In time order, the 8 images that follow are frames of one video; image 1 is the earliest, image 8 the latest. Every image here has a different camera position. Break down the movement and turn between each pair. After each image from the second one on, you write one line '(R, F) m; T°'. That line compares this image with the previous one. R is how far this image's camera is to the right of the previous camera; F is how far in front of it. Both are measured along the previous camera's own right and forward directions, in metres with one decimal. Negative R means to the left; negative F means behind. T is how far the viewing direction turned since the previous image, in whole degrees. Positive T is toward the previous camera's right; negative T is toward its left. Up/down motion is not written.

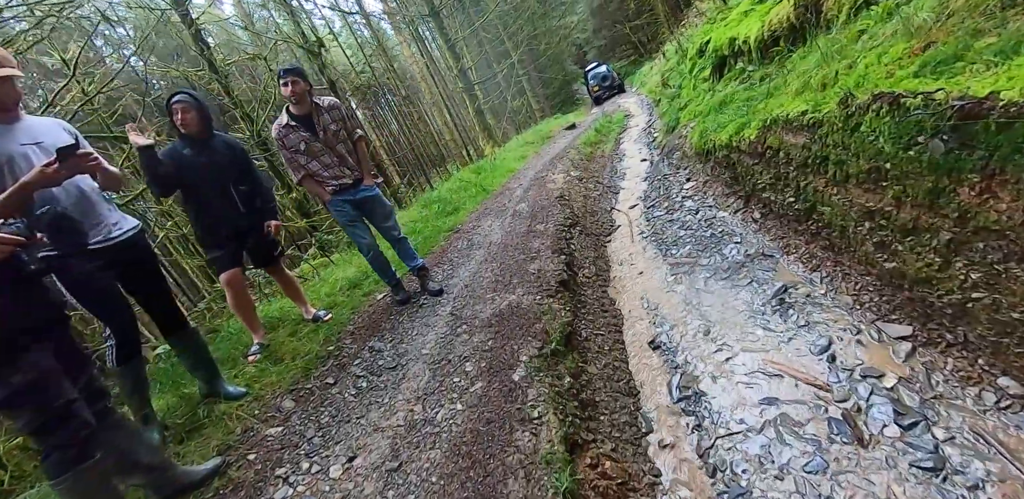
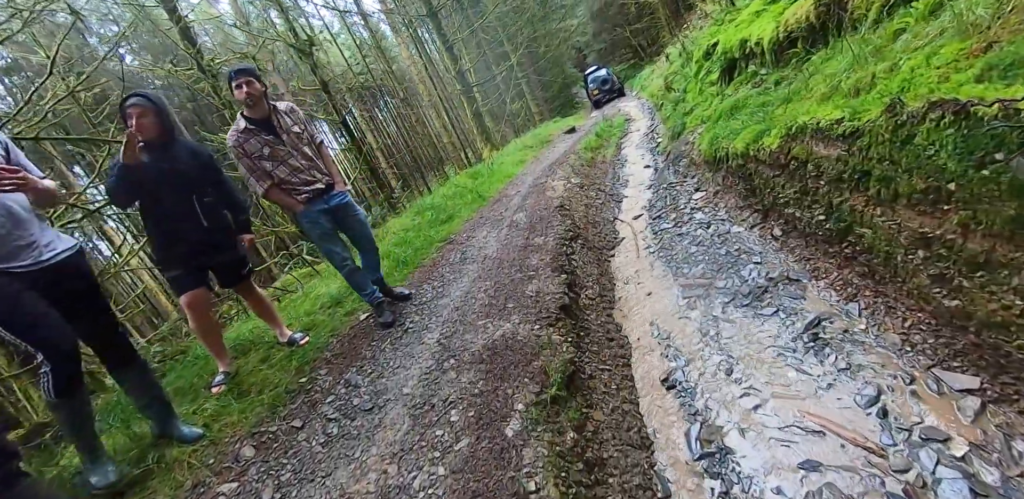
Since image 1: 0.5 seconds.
(0.0, +0.5) m; 0°
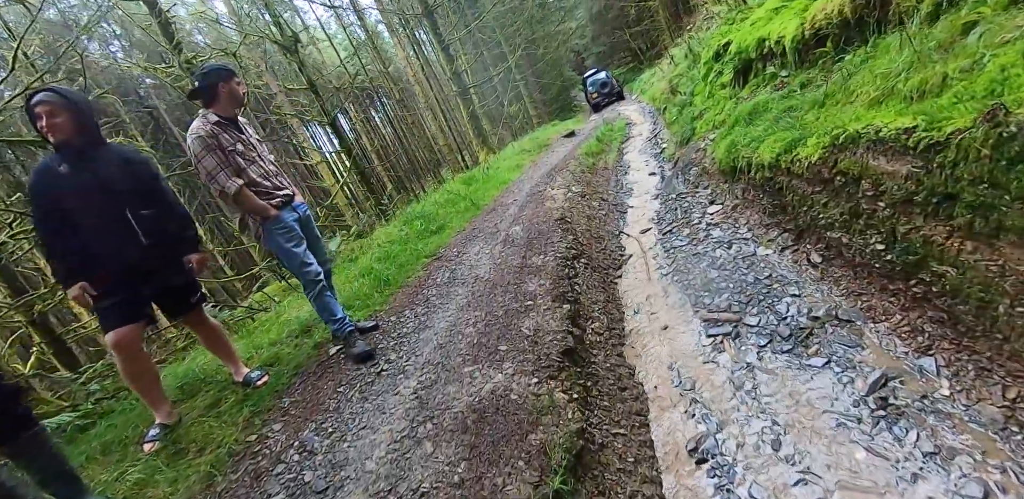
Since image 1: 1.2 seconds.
(0.0, +0.7) m; 0°
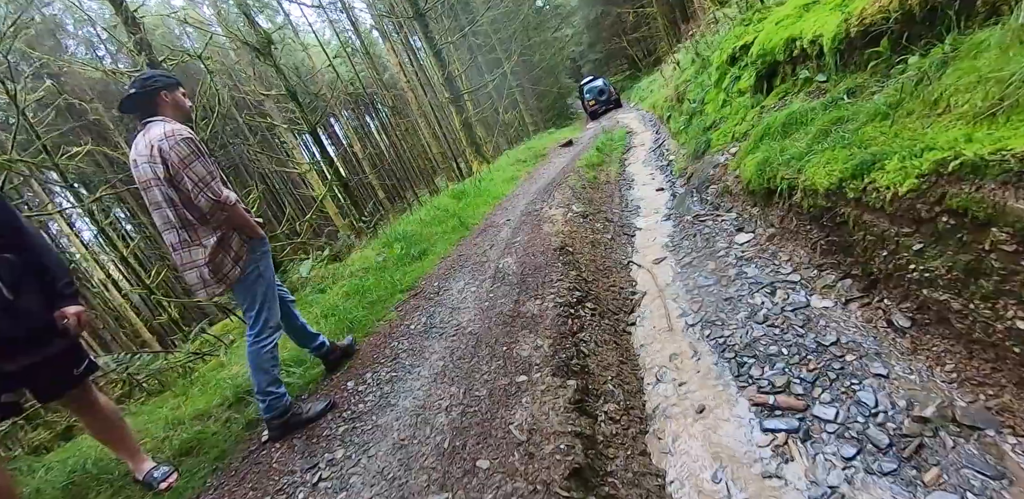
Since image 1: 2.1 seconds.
(+0.1, +1.0) m; 0°
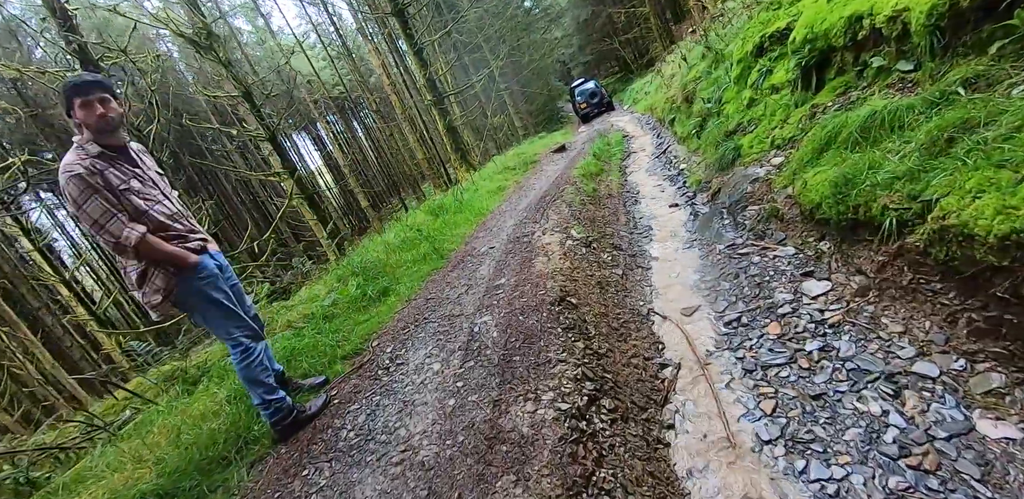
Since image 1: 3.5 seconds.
(+0.1, +1.5) m; +1°
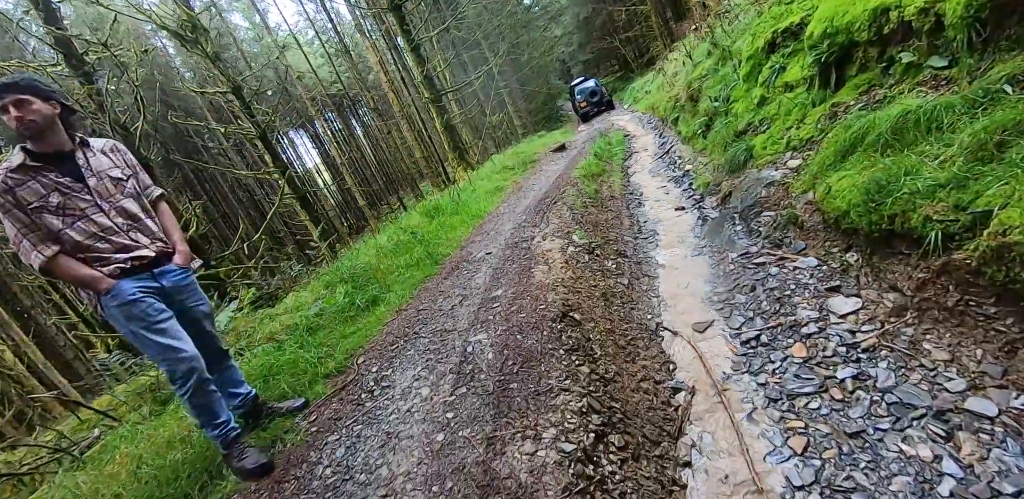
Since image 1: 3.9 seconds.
(0.0, +0.3) m; 0°
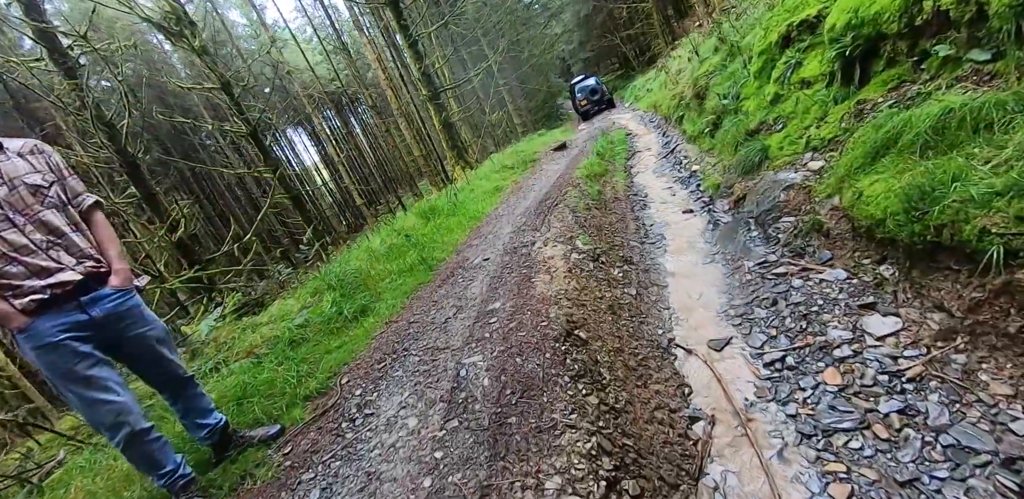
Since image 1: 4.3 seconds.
(0.0, +0.4) m; 0°
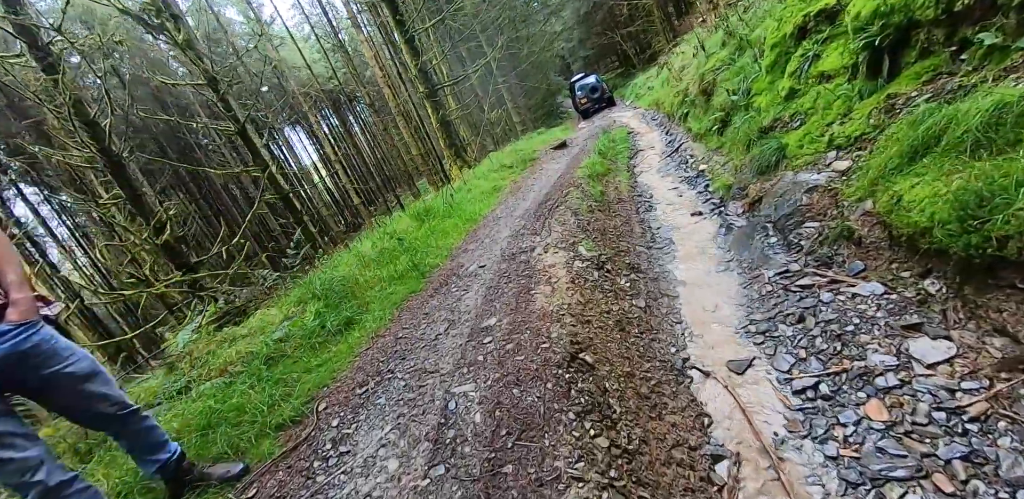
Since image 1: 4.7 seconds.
(0.0, +0.4) m; 0°
